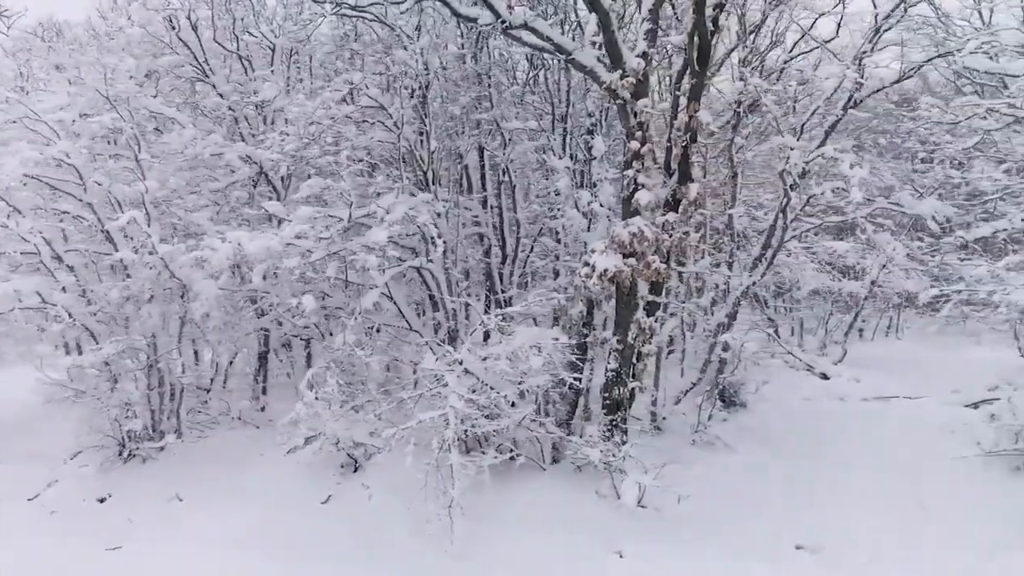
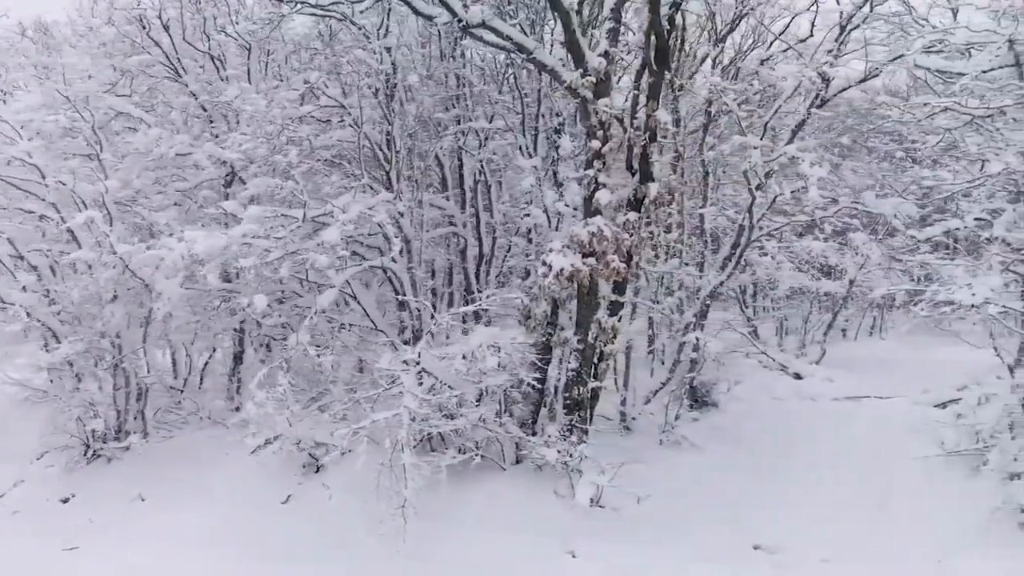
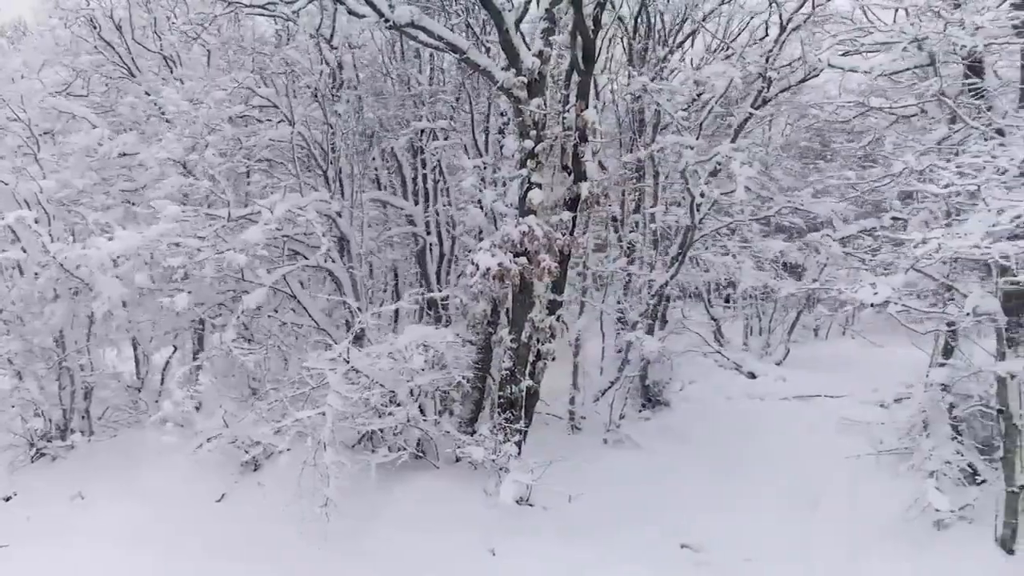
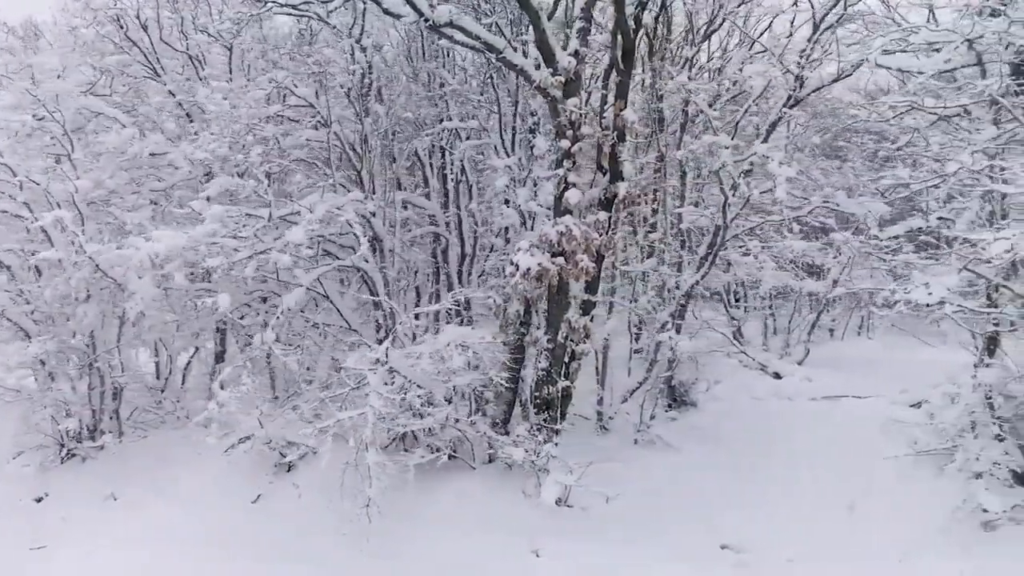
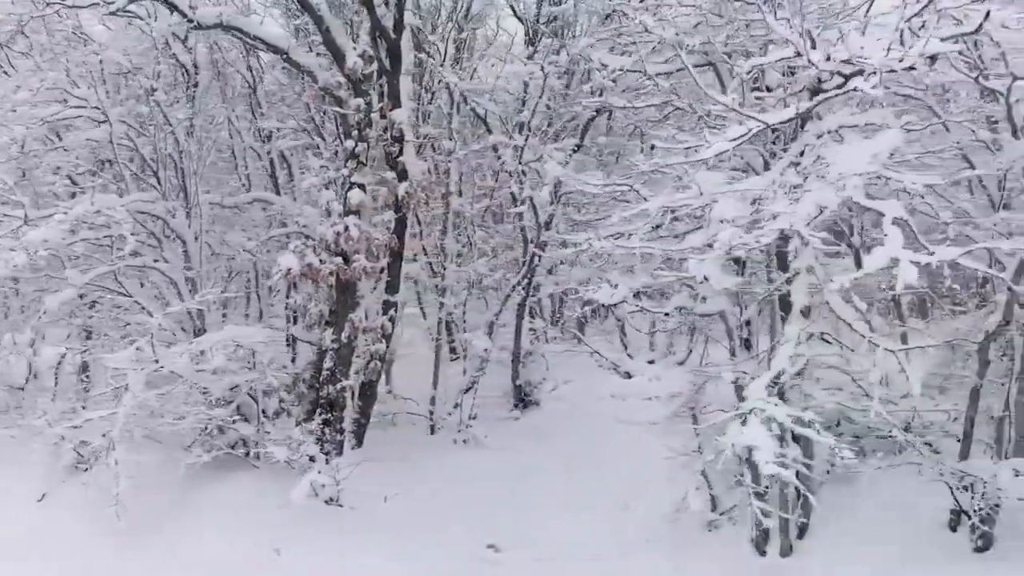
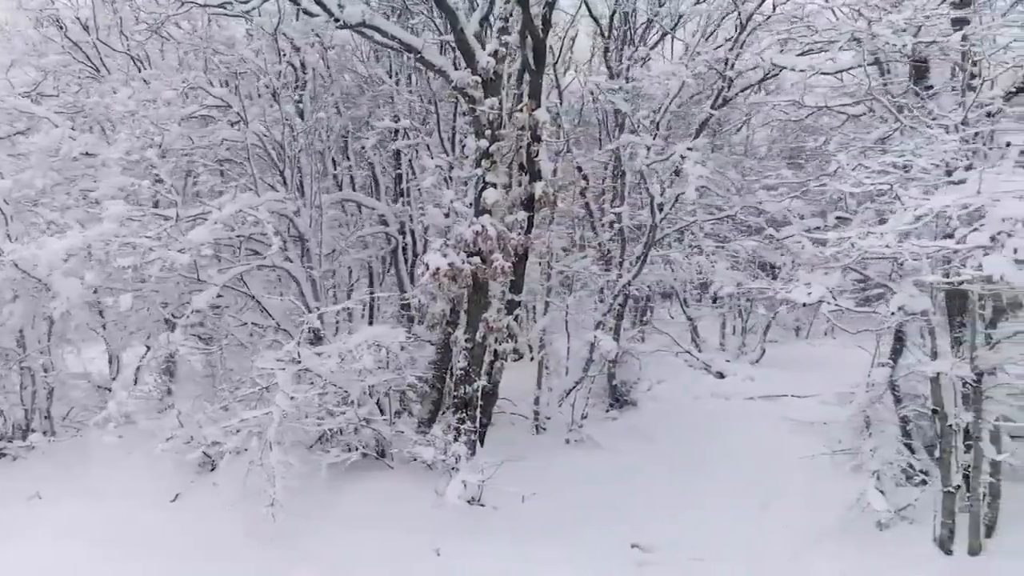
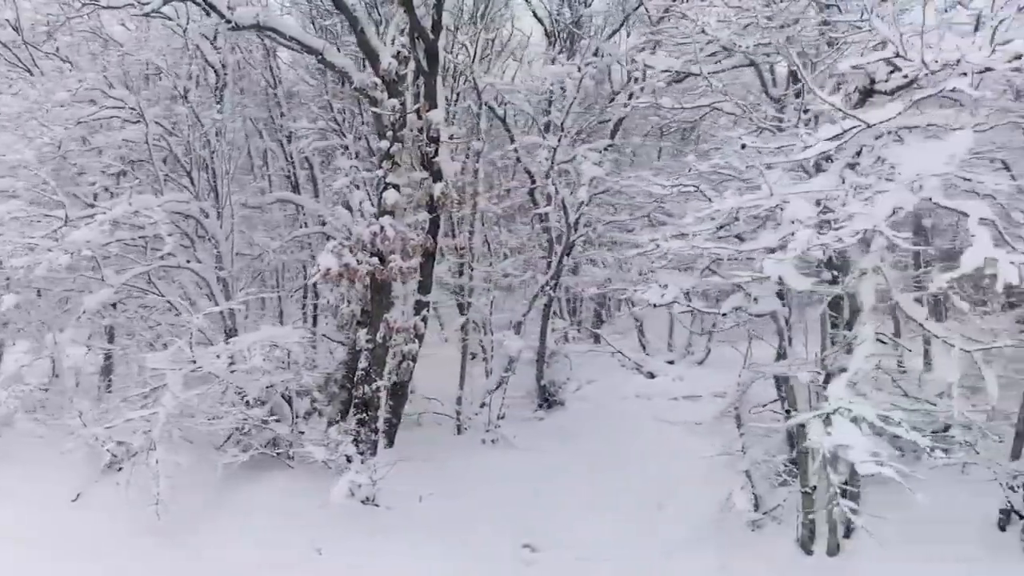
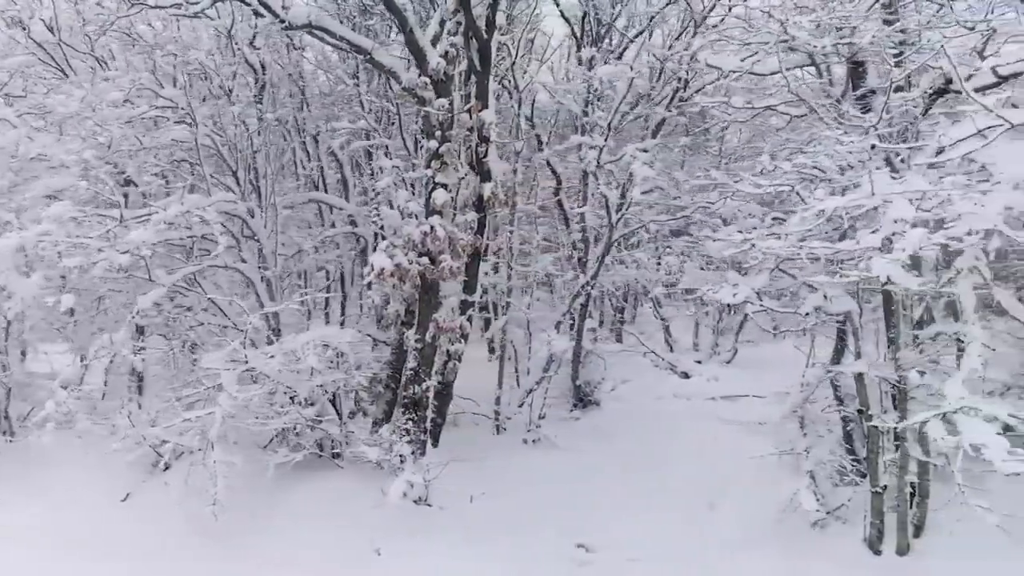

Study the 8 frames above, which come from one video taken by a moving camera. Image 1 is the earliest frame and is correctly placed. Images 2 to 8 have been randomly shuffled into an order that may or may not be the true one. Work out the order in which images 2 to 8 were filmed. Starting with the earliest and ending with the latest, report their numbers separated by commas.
2, 4, 3, 6, 8, 7, 5
